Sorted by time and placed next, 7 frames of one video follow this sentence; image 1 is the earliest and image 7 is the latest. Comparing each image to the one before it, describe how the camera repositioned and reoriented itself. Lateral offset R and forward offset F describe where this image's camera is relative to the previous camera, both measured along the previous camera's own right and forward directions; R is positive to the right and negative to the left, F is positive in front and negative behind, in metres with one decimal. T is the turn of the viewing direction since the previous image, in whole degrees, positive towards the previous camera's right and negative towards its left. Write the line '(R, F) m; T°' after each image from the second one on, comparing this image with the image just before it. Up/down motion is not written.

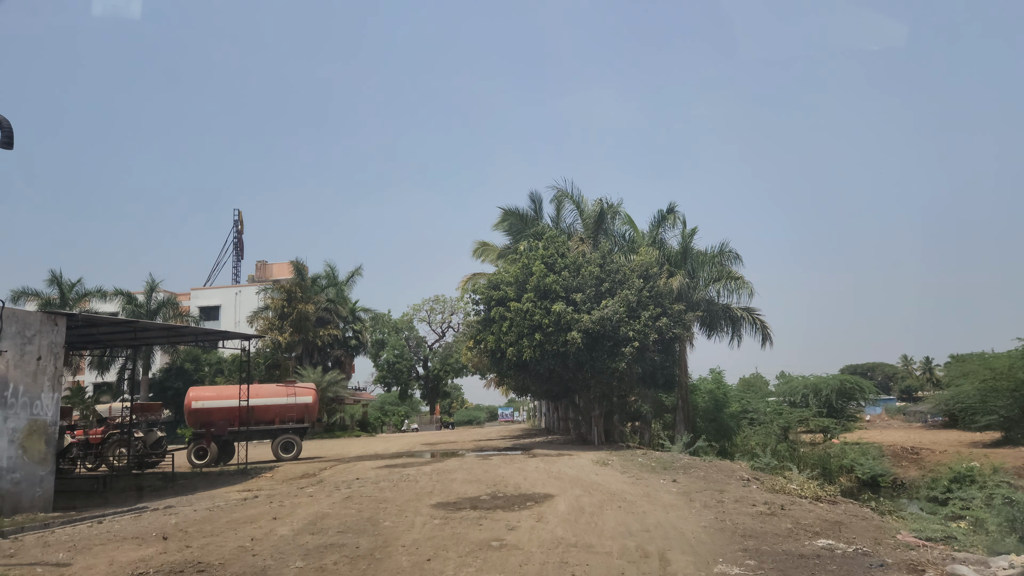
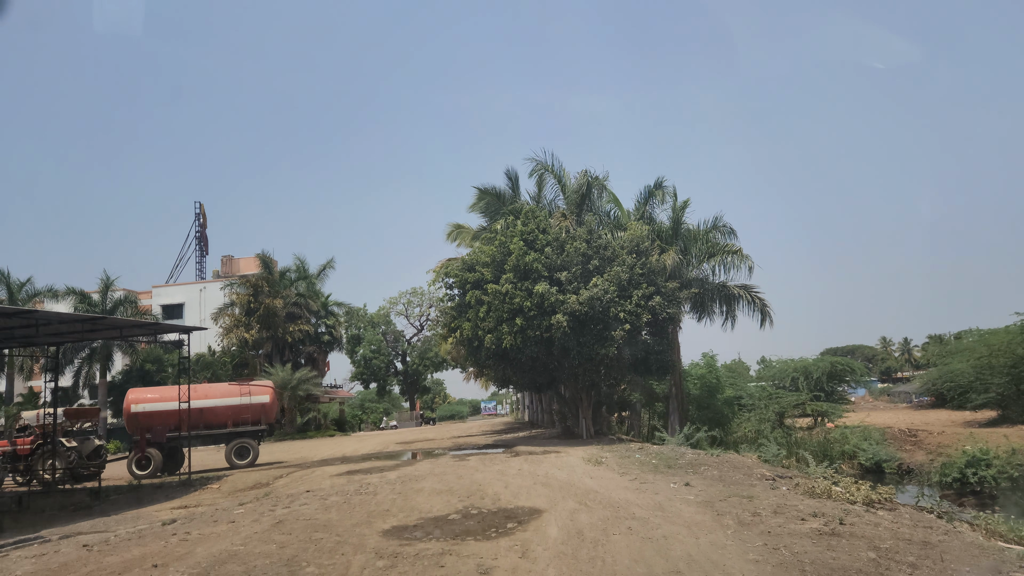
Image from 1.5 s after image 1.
(+0.1, +2.1) m; +2°
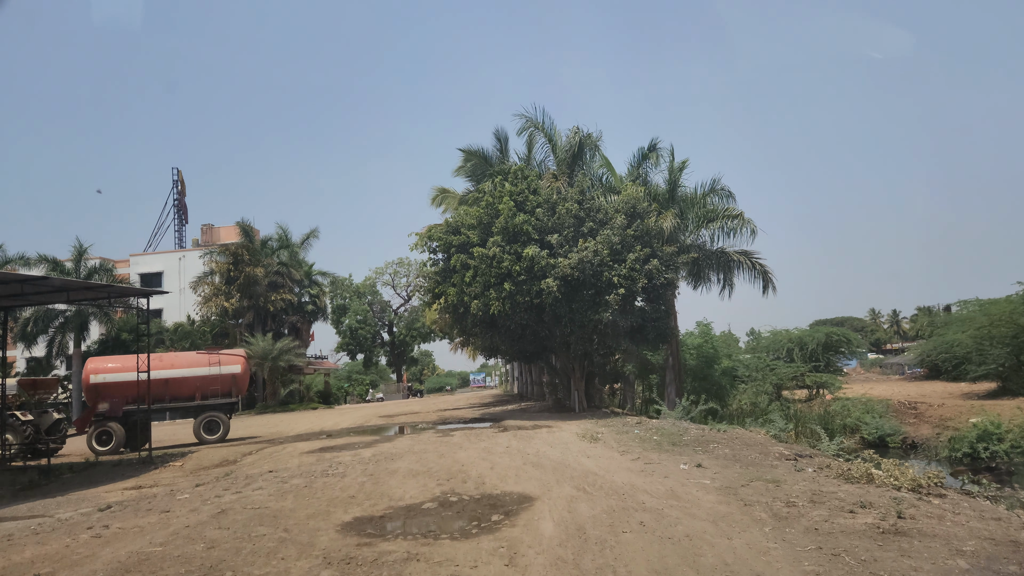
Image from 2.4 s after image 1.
(0.0, +1.3) m; +1°
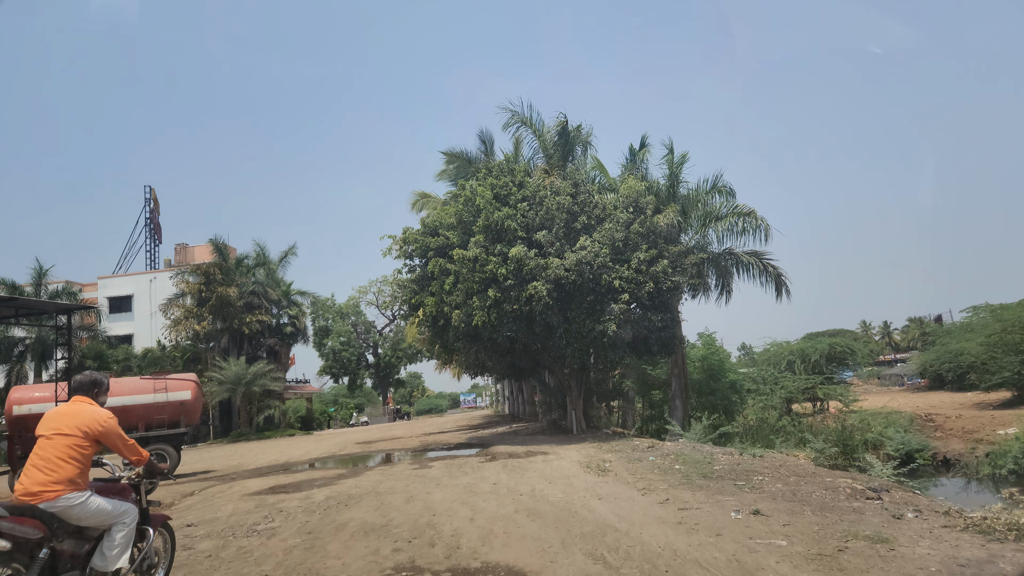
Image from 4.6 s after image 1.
(+0.1, +2.2) m; +1°
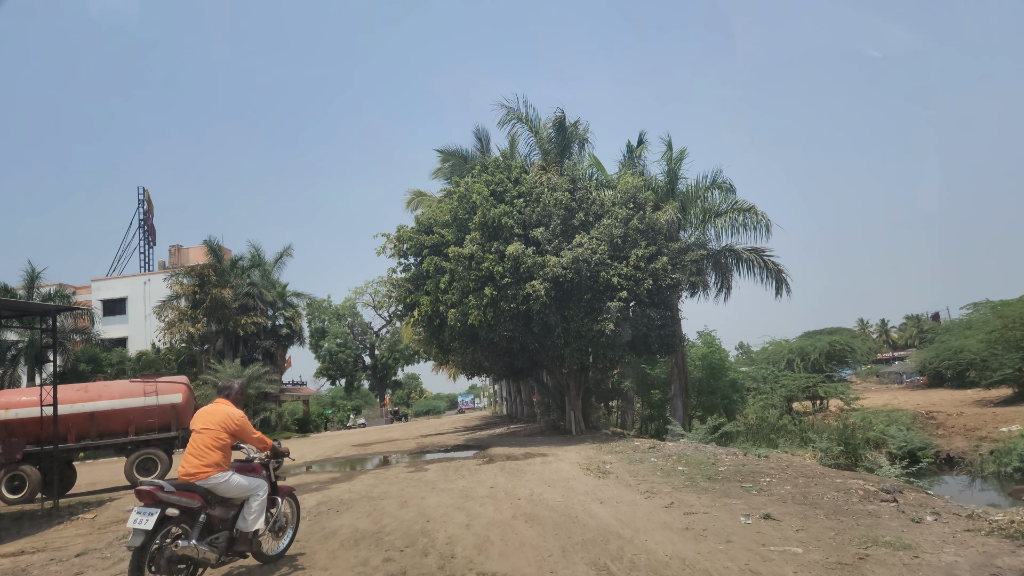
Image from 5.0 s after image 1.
(0.0, +0.3) m; 0°
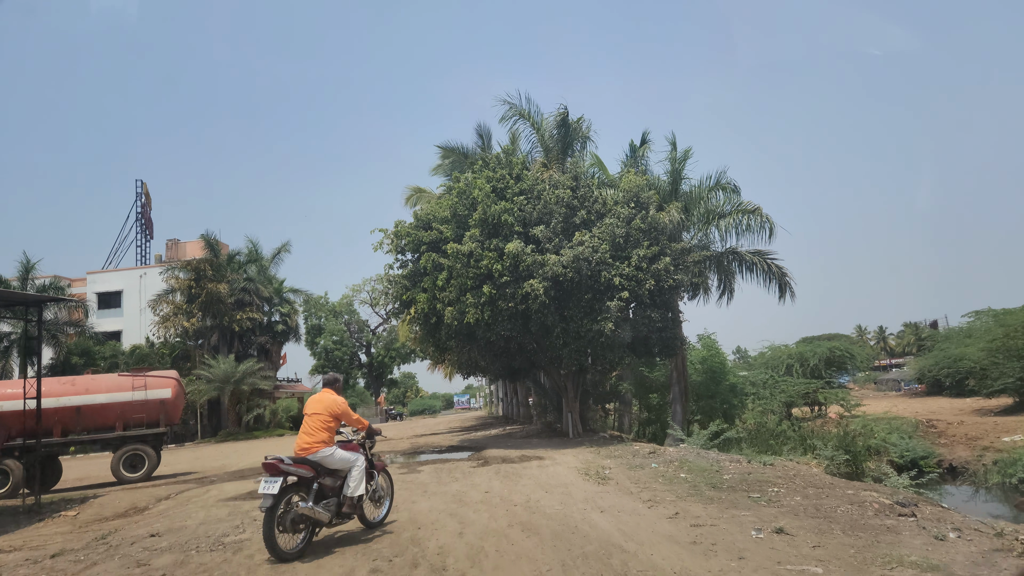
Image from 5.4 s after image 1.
(0.0, +0.3) m; 0°
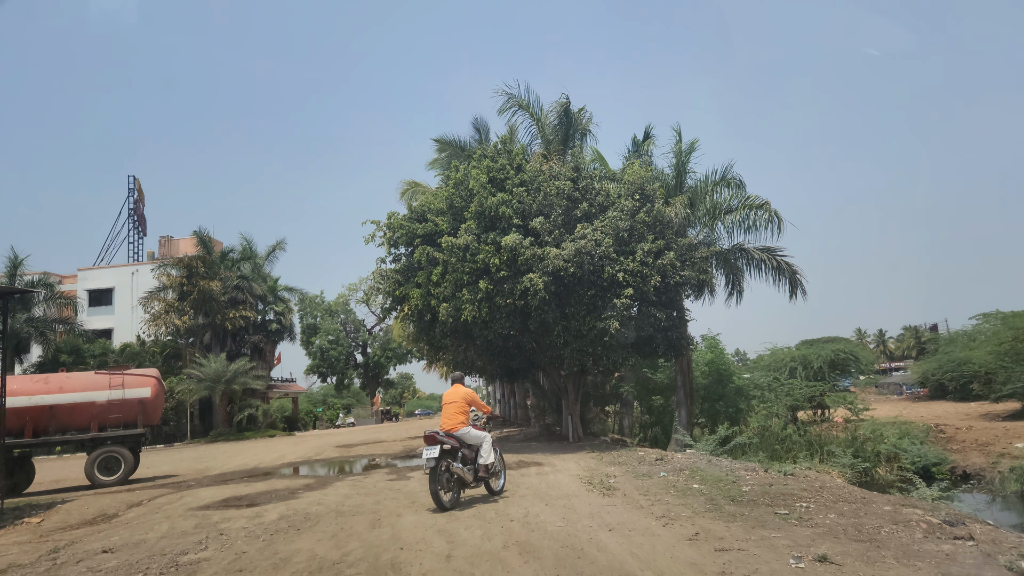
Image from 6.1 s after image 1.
(0.0, +0.8) m; 0°
